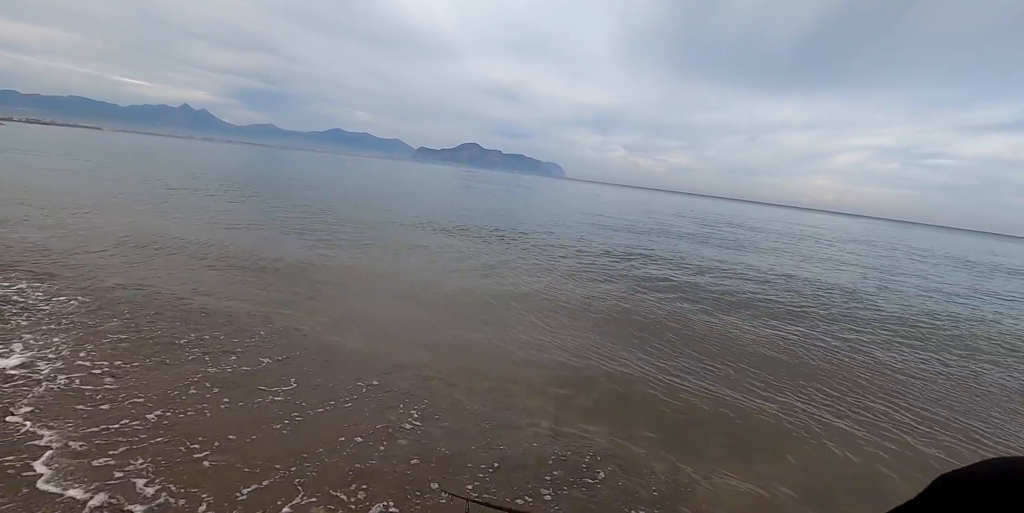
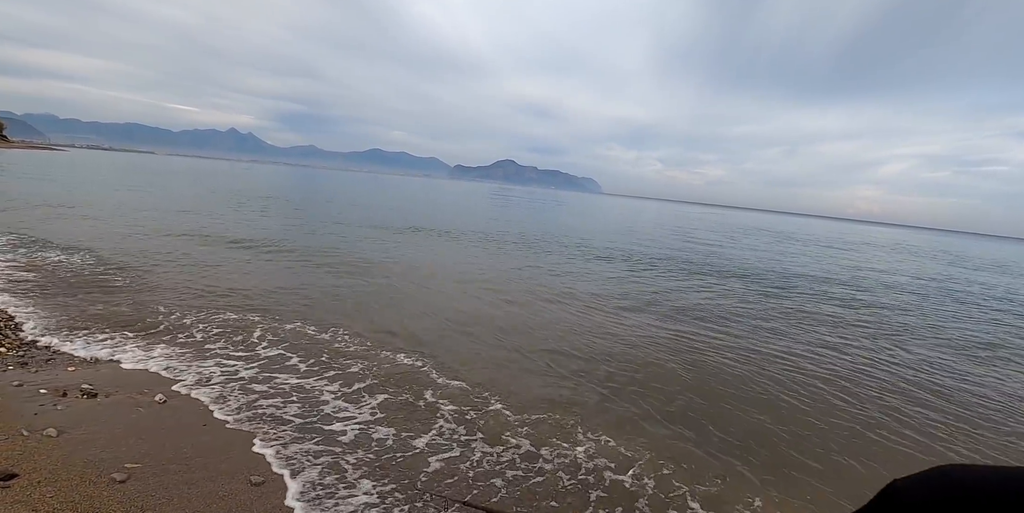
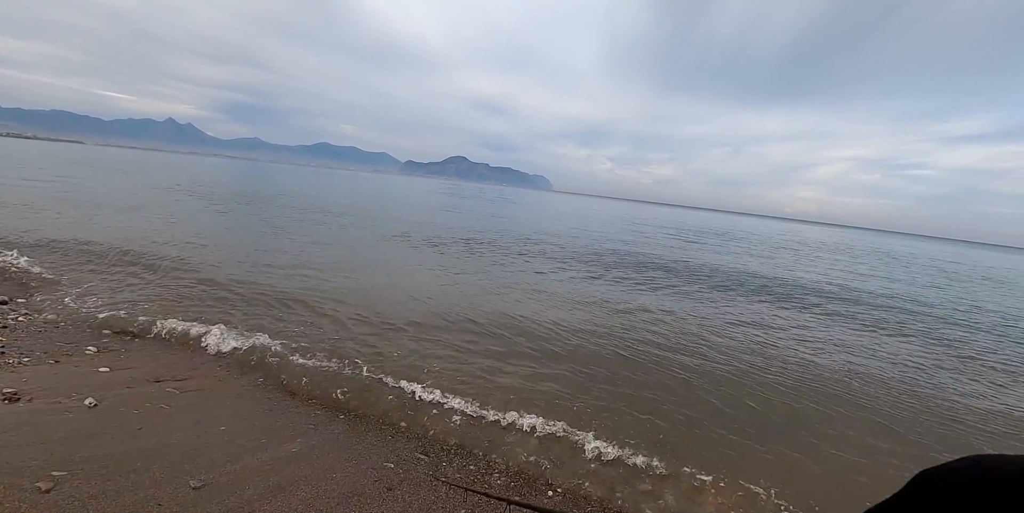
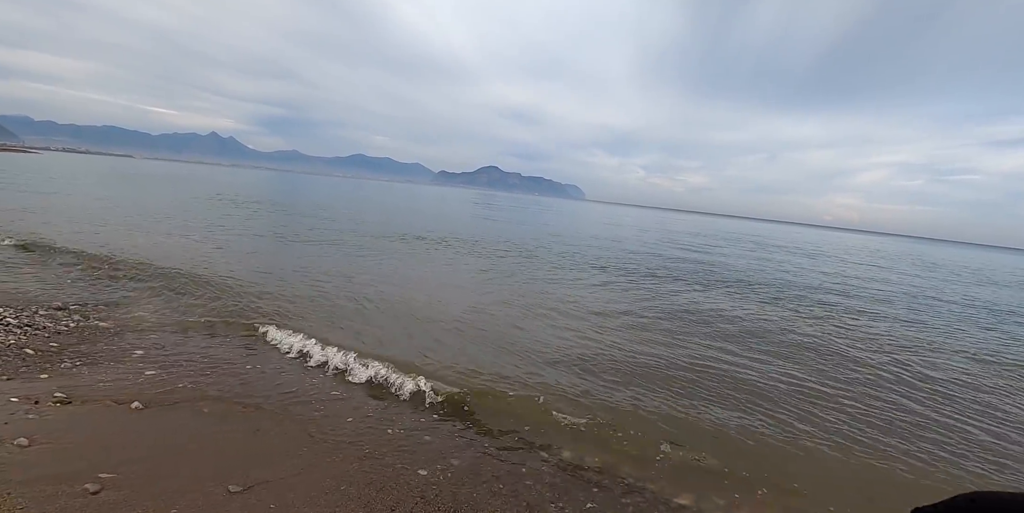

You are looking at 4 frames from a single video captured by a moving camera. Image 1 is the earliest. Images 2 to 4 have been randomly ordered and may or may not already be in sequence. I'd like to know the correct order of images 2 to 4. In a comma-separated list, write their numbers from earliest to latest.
3, 4, 2
